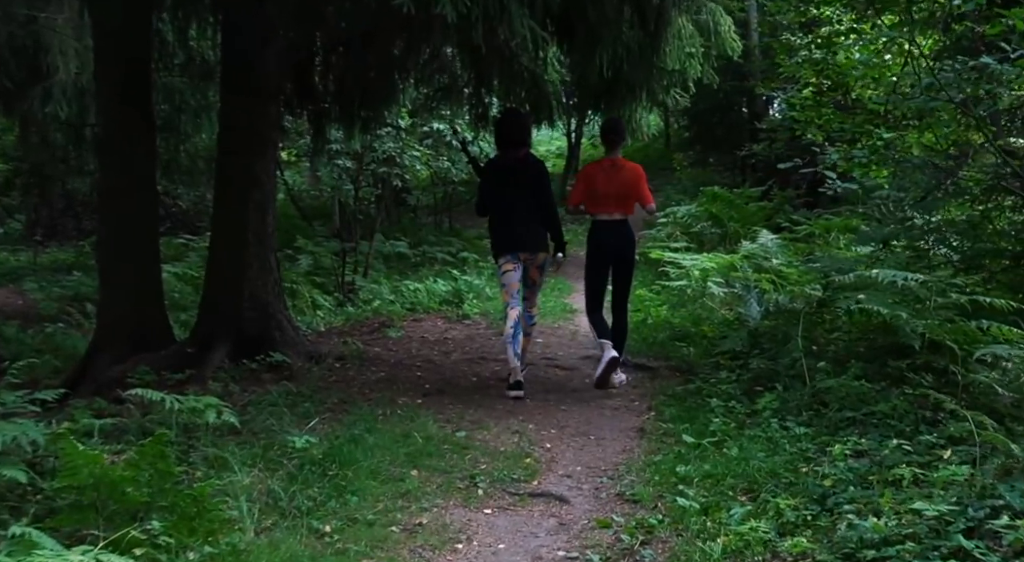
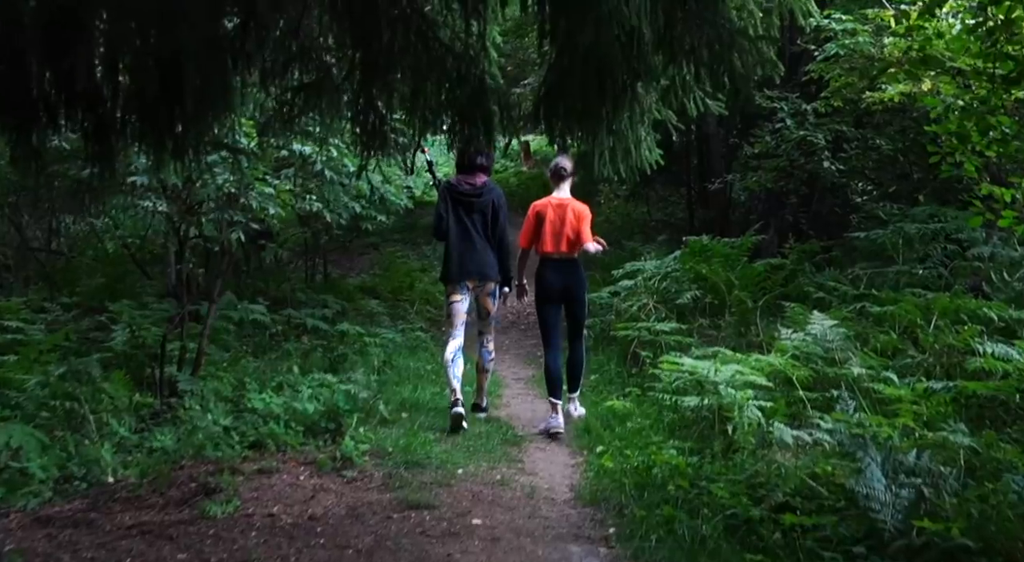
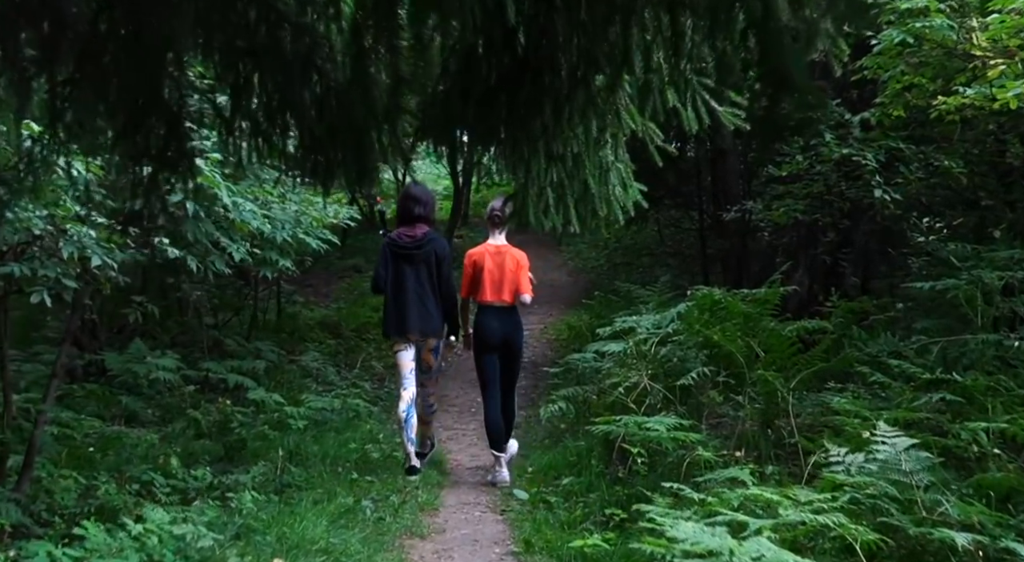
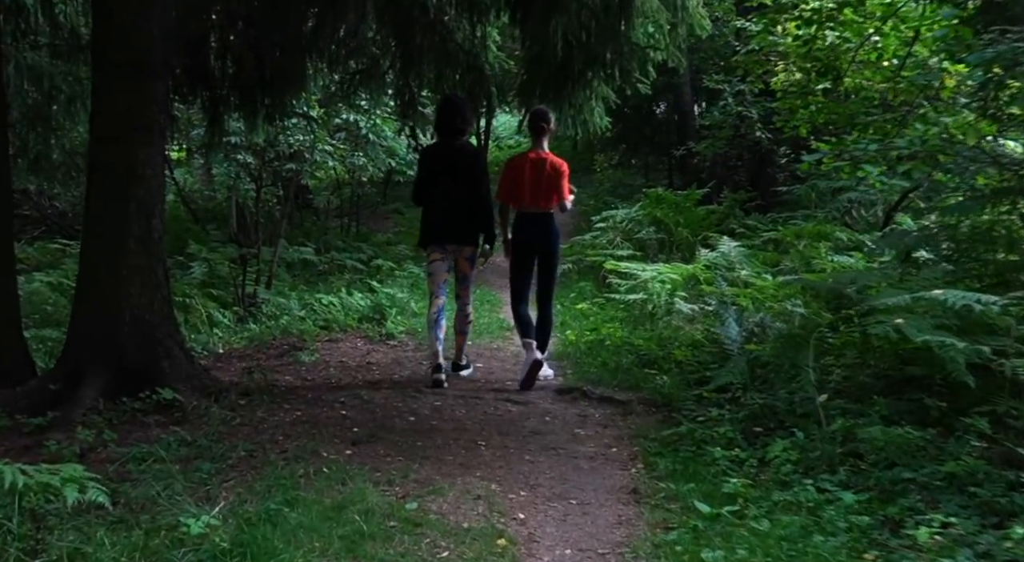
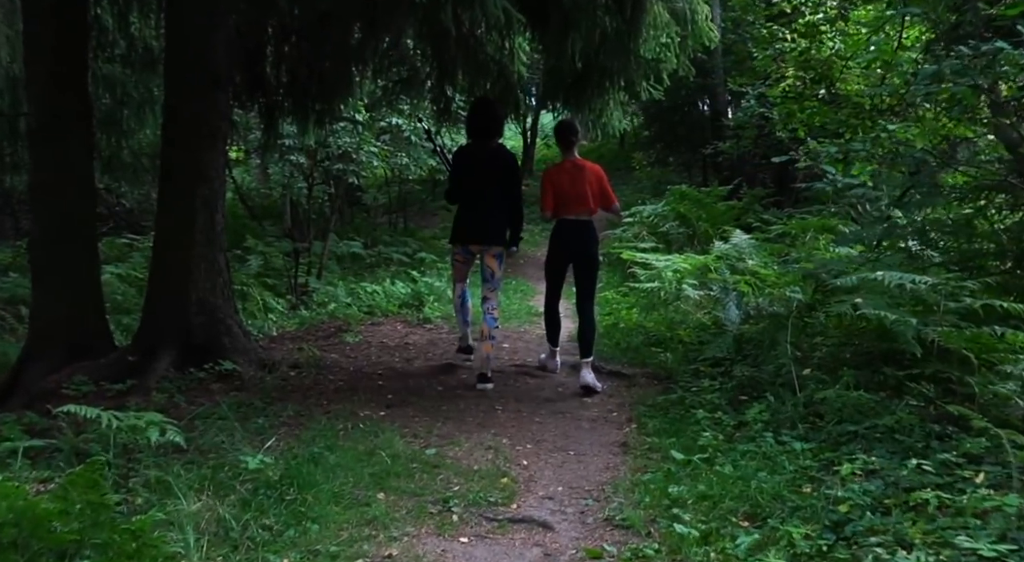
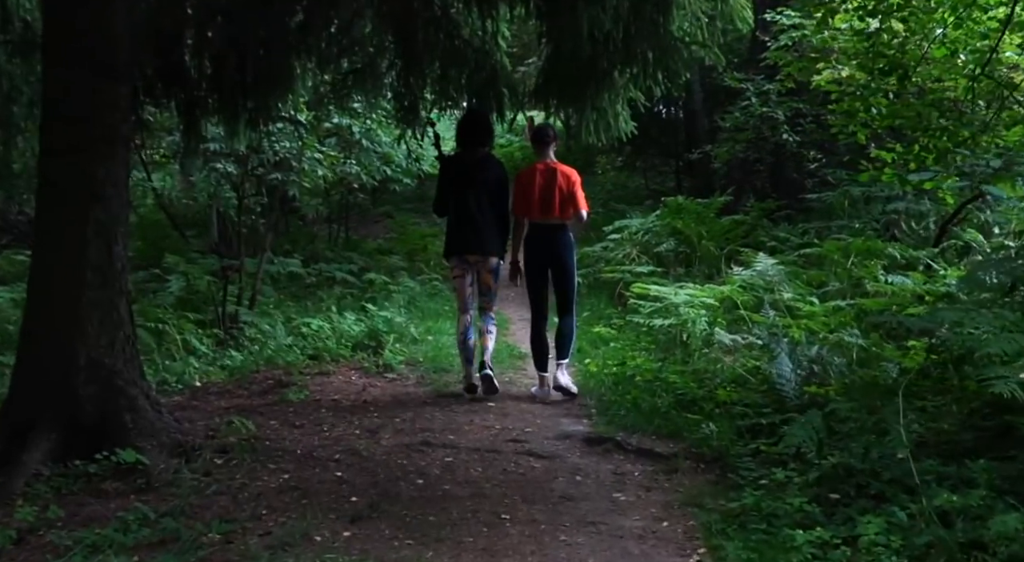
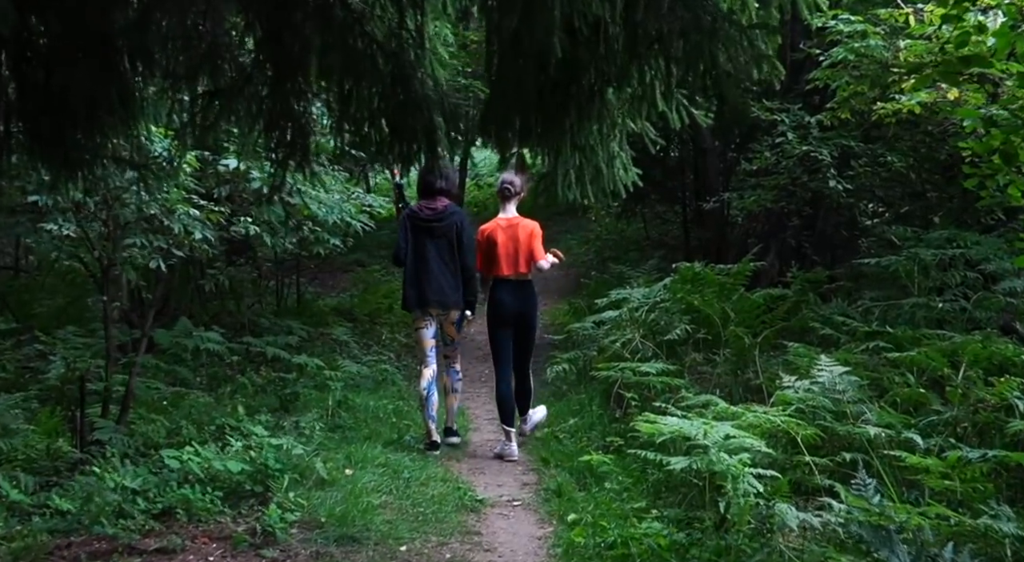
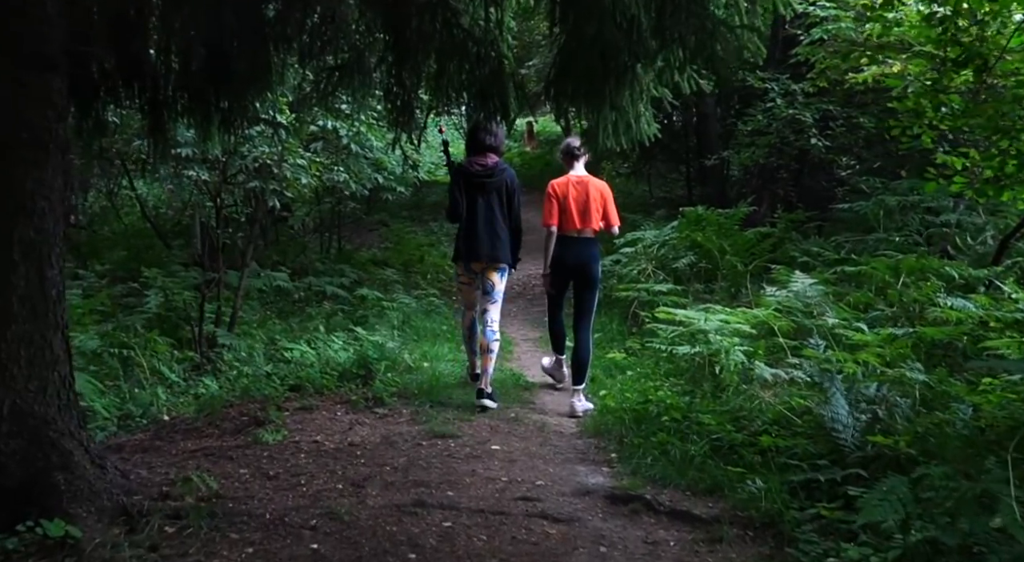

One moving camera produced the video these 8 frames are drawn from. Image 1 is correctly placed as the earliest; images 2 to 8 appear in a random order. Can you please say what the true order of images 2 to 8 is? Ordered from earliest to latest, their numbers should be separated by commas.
5, 4, 6, 8, 2, 7, 3
